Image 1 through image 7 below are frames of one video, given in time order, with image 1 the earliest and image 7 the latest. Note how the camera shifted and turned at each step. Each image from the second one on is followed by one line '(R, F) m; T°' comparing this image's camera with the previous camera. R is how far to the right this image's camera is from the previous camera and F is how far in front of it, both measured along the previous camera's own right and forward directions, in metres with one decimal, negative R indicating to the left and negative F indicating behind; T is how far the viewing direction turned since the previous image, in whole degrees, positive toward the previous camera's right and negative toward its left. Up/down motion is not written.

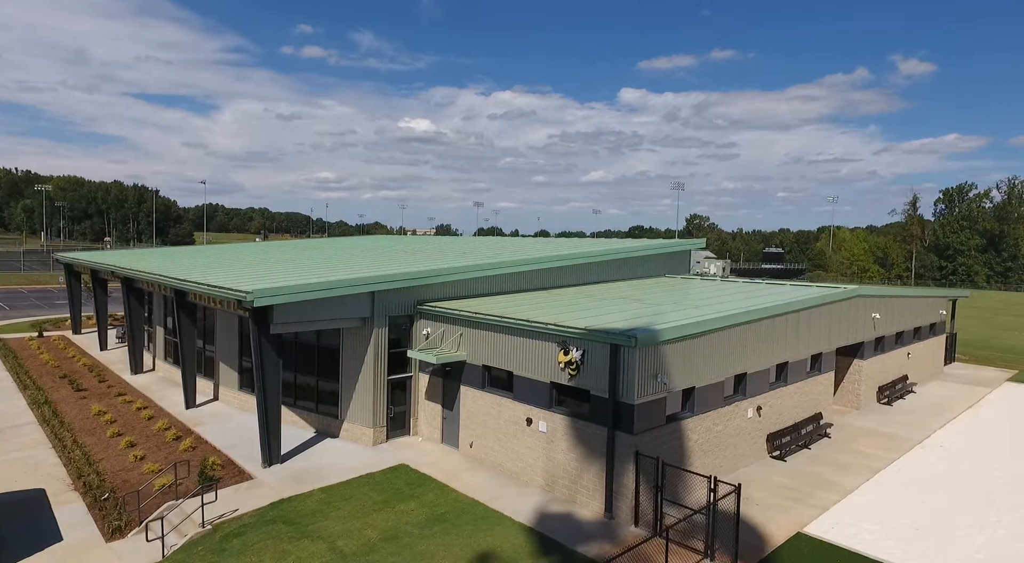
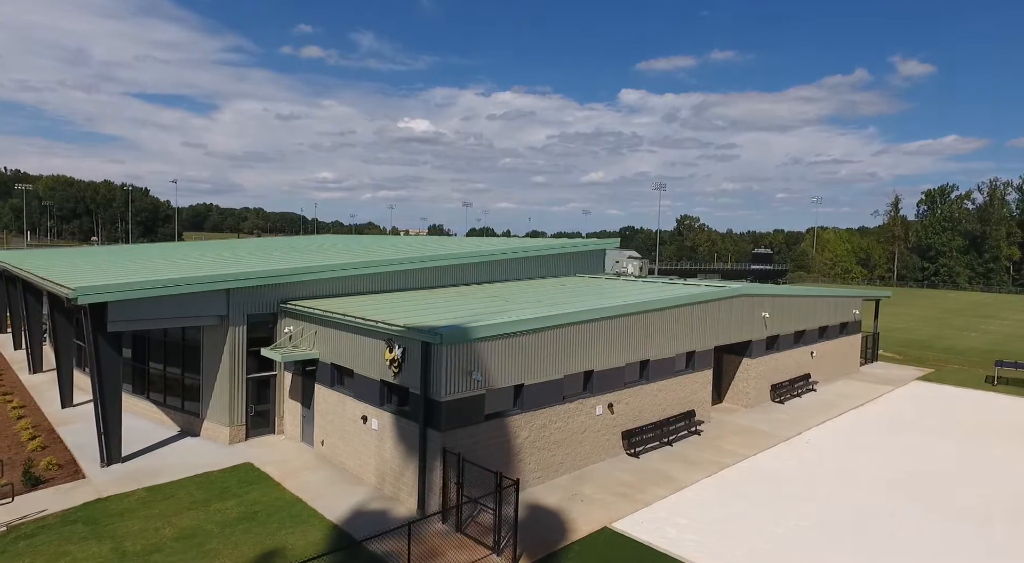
(+3.3, 0.0) m; +1°
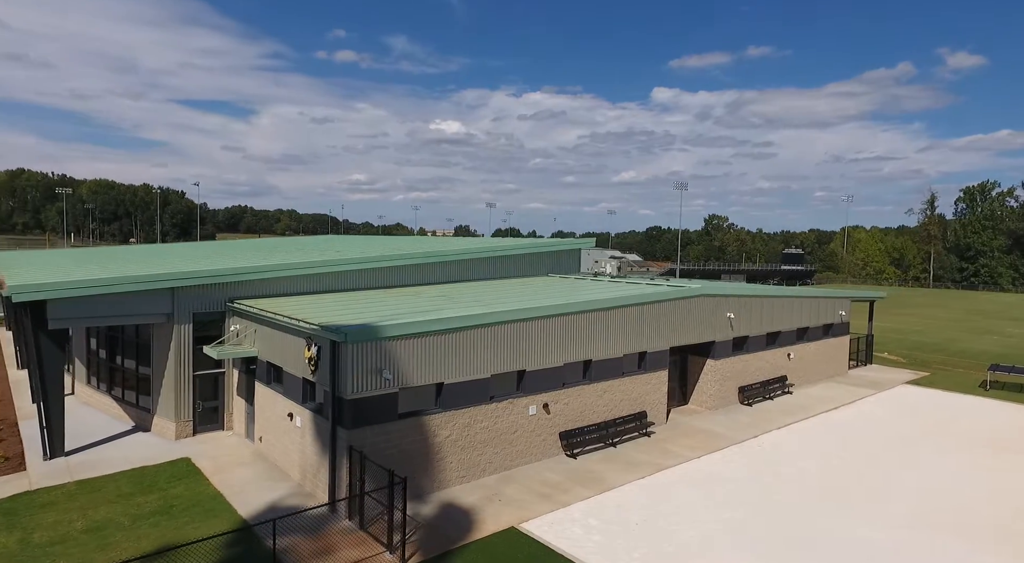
(+2.2, +0.1) m; -2°
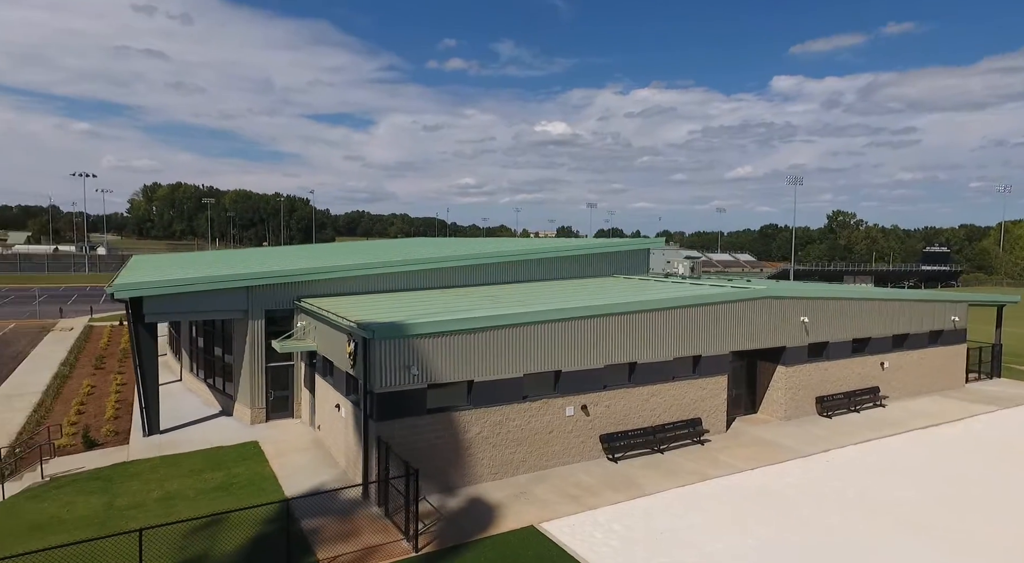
(+1.6, -0.1) m; -9°
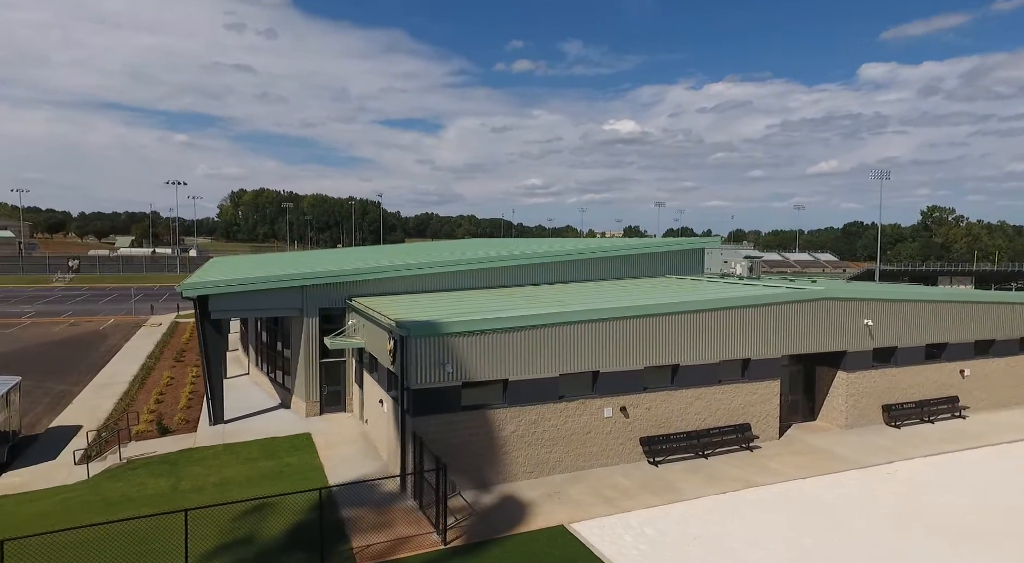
(+0.7, -0.1) m; -6°
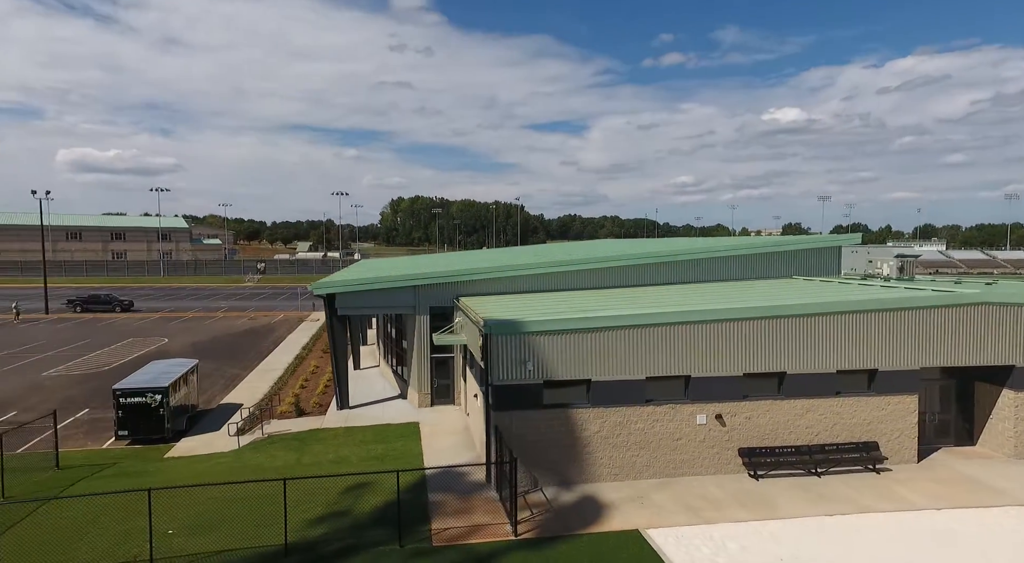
(+1.4, -0.1) m; -13°
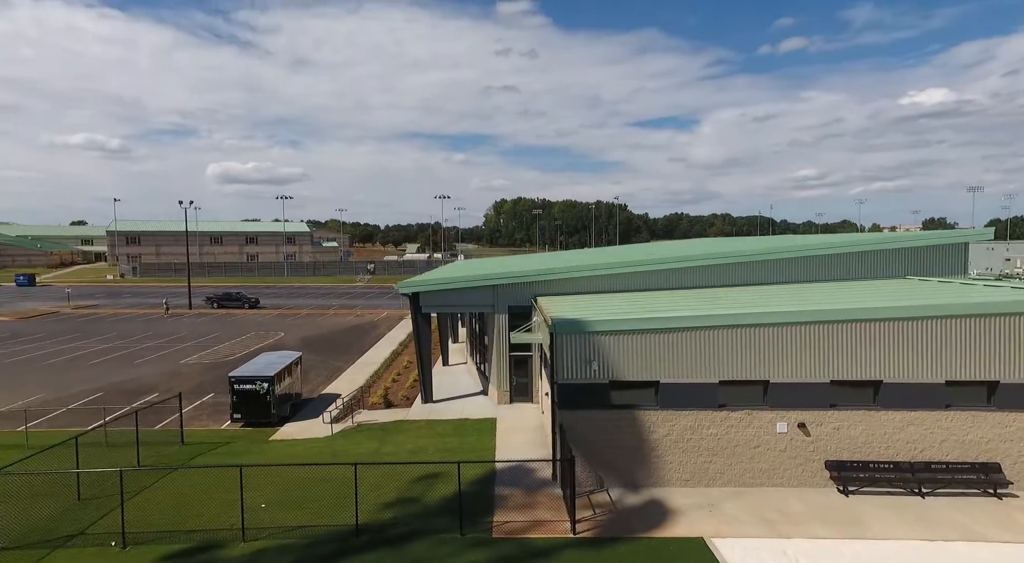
(+0.8, 0.0) m; -9°
